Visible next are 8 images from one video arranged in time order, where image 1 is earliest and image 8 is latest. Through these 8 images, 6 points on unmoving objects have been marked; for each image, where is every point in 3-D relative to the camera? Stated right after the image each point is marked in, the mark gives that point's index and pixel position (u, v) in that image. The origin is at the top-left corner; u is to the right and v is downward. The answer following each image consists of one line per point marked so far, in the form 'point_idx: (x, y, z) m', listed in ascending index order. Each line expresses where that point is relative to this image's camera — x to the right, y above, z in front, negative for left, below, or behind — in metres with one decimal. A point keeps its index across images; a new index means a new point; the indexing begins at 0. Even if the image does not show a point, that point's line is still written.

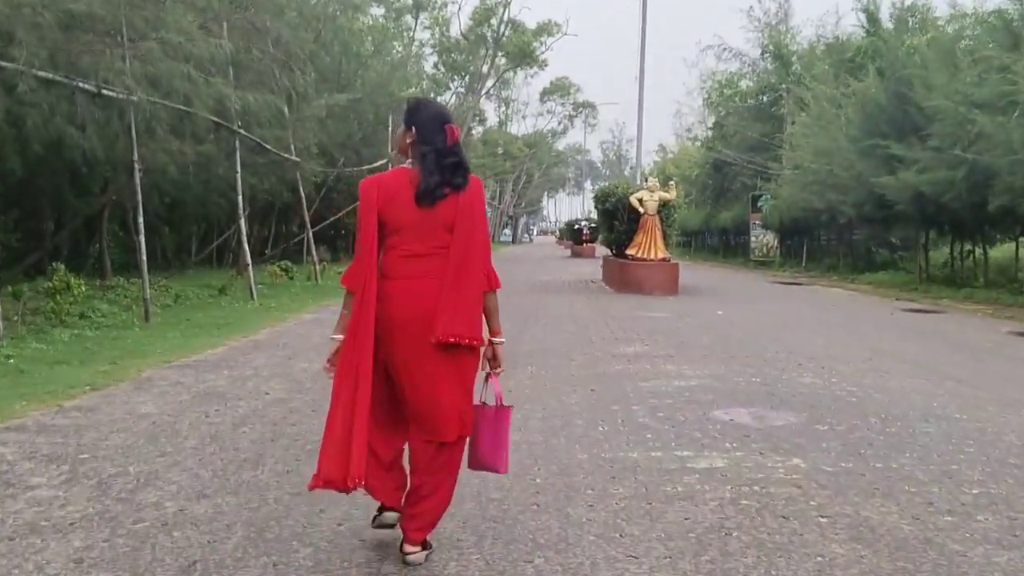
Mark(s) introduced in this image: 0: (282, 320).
0: (-3.8, -0.5, +15.5) m
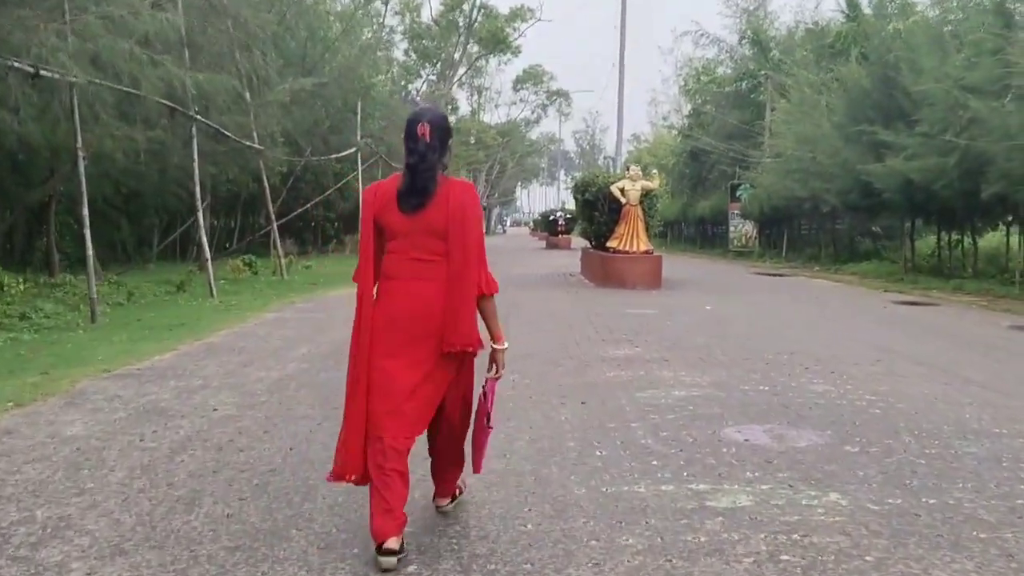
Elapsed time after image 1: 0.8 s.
0: (-4.2, -0.5, +14.4) m
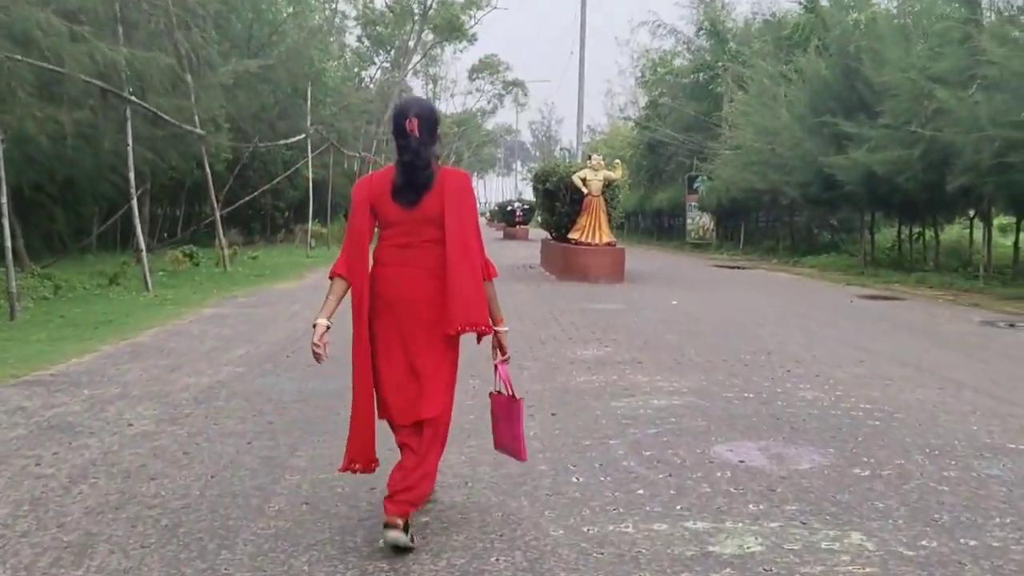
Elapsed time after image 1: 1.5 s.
0: (-4.8, -0.4, +13.3) m
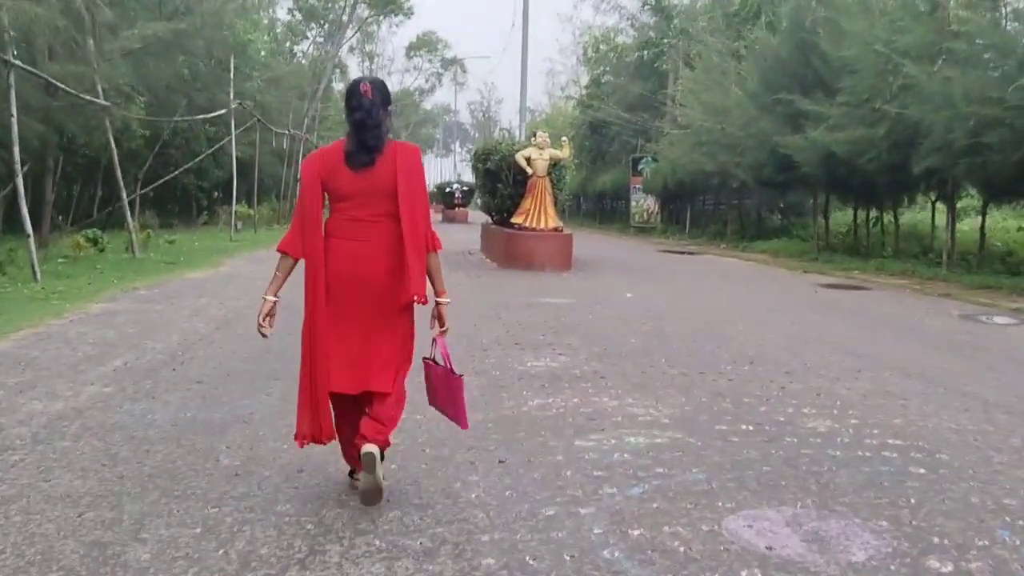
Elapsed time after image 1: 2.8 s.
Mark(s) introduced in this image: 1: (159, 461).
0: (-5.6, -0.3, +11.3) m
1: (-2.0, -1.0, +5.3) m
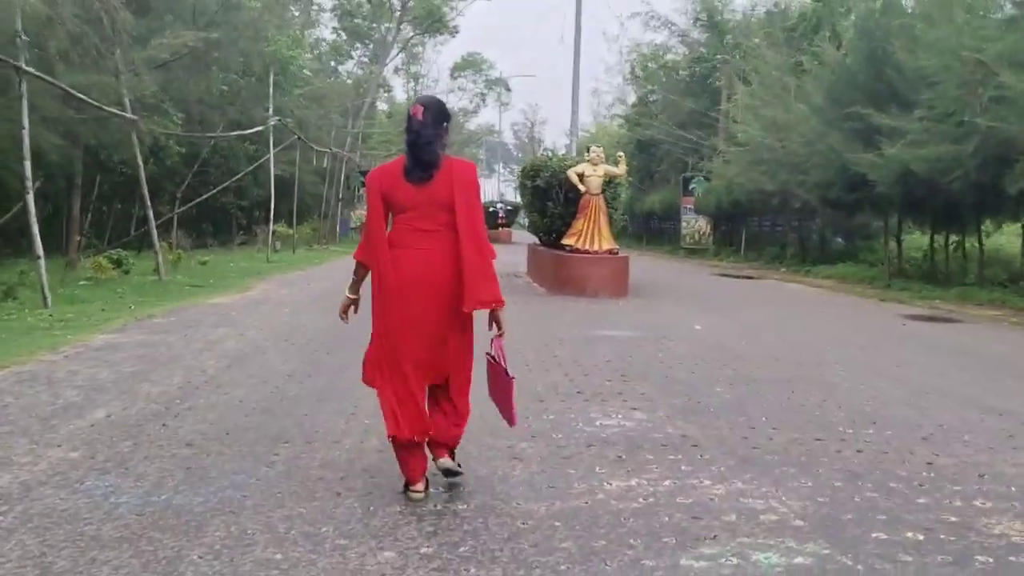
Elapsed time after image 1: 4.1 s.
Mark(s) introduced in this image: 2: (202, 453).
0: (-5.0, -0.6, +10.0) m
1: (-1.7, -1.2, +3.8) m
2: (-1.9, -1.0, +5.8) m
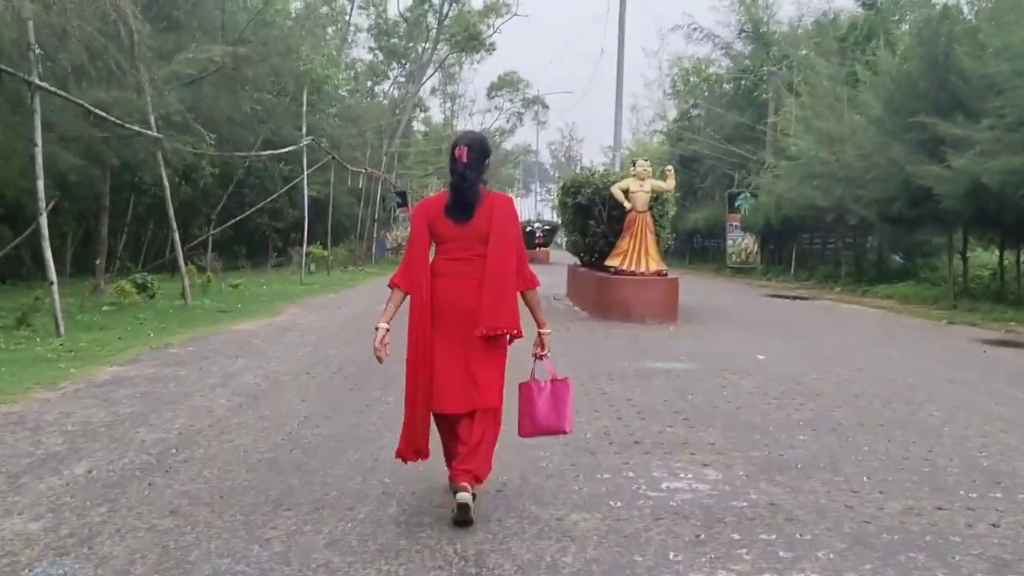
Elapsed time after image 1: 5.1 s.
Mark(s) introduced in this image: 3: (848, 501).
0: (-4.5, -0.9, +9.2) m
1: (-1.5, -1.3, +2.8) m
2: (-1.7, -1.2, +4.8) m
3: (+1.8, -1.1, +5.1) m
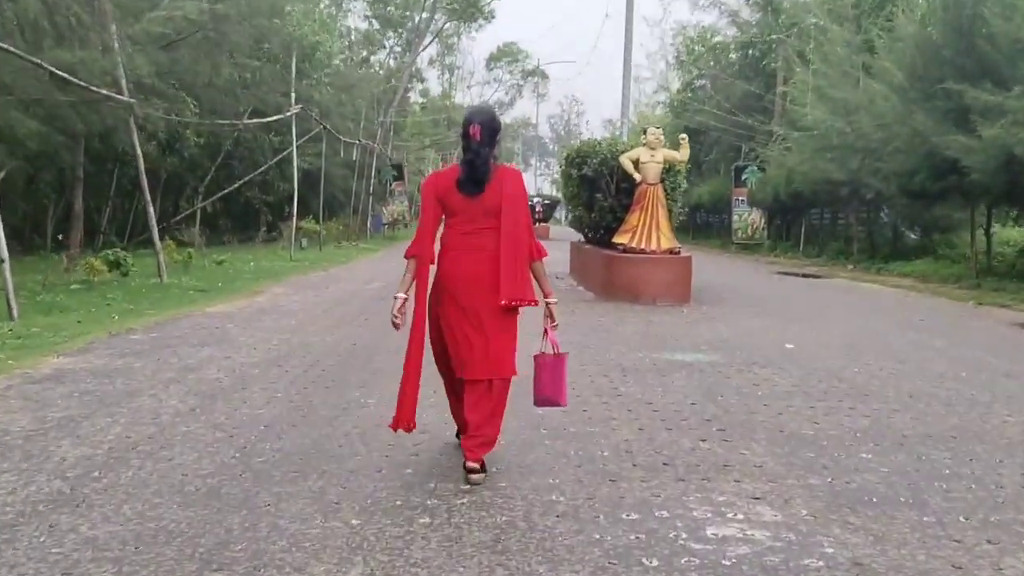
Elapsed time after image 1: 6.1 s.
0: (-4.5, -0.8, +7.9) m
1: (-1.5, -1.4, +1.6) m
2: (-1.6, -1.2, +3.6) m
3: (+1.8, -1.1, +3.9) m
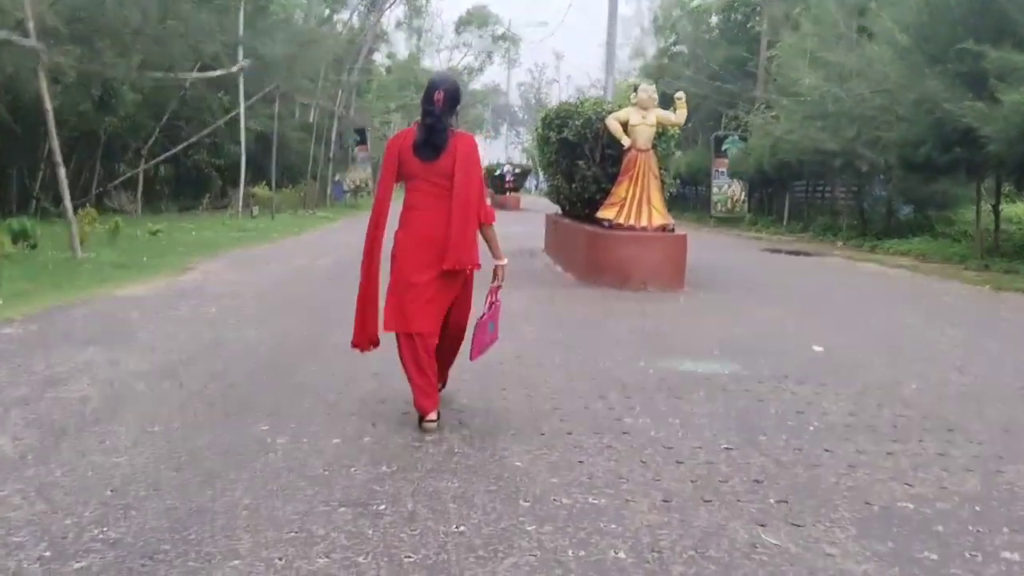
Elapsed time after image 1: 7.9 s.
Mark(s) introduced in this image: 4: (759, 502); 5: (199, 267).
0: (-4.8, -0.7, +5.8) m
1: (-1.5, -1.5, -0.4) m
2: (-1.7, -1.3, +1.6) m
3: (+1.7, -1.2, +2.0) m
4: (+1.0, -0.9, +4.2) m
5: (-5.0, +0.3, +15.1) m
